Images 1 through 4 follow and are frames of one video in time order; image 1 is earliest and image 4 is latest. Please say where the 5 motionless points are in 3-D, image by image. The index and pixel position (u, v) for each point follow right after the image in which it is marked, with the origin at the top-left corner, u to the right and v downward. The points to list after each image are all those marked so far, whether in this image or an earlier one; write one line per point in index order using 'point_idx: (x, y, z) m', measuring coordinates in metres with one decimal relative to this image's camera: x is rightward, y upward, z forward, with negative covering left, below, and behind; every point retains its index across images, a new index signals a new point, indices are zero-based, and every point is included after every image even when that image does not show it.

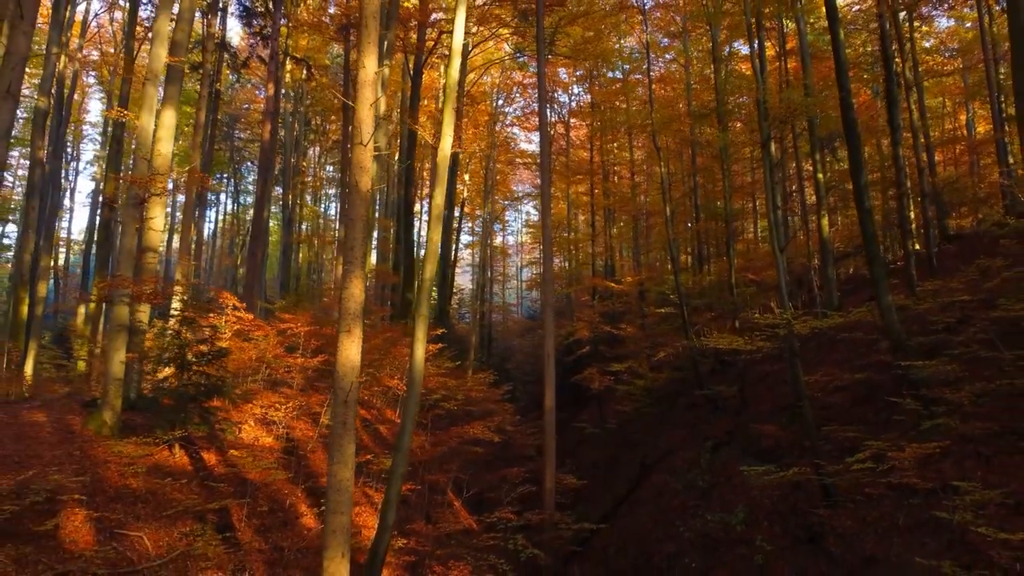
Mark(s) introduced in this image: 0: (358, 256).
0: (-1.3, +0.3, +5.2) m
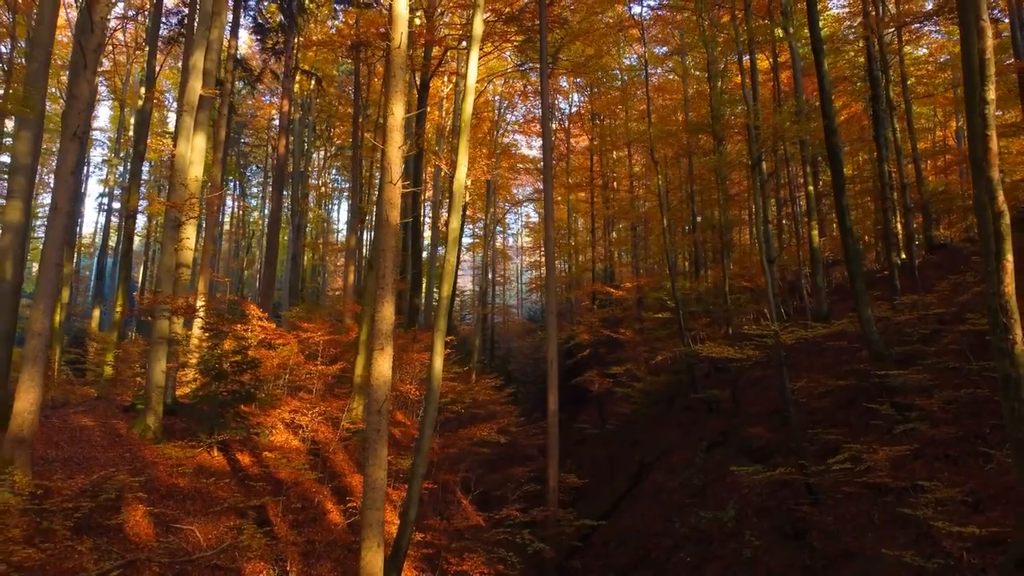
0: (-1.2, 0.0, +5.8) m
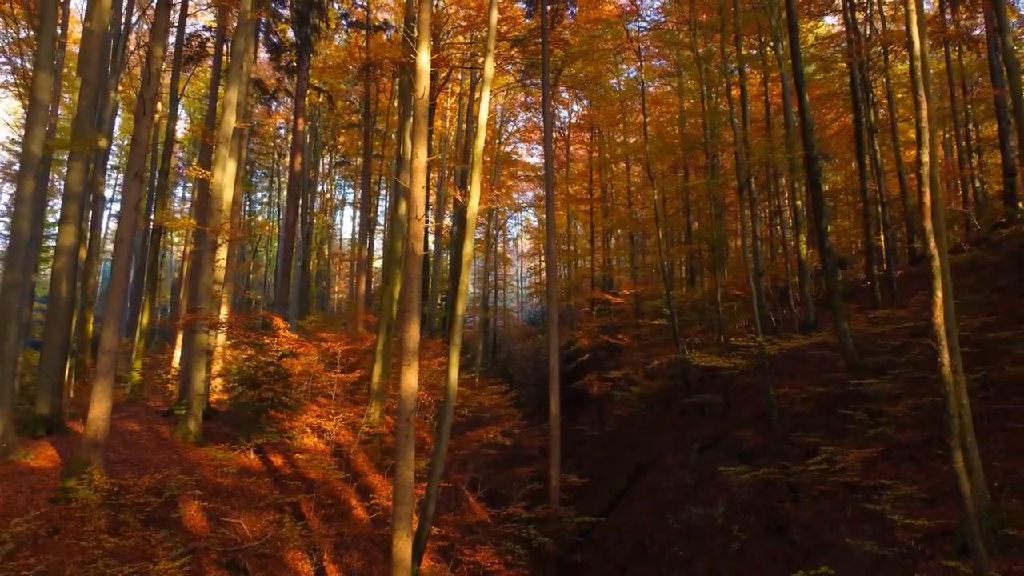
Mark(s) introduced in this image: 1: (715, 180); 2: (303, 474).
0: (-1.1, -0.2, +6.6) m
1: (+5.3, +2.8, +15.3) m
2: (-3.0, -2.7, +8.4) m
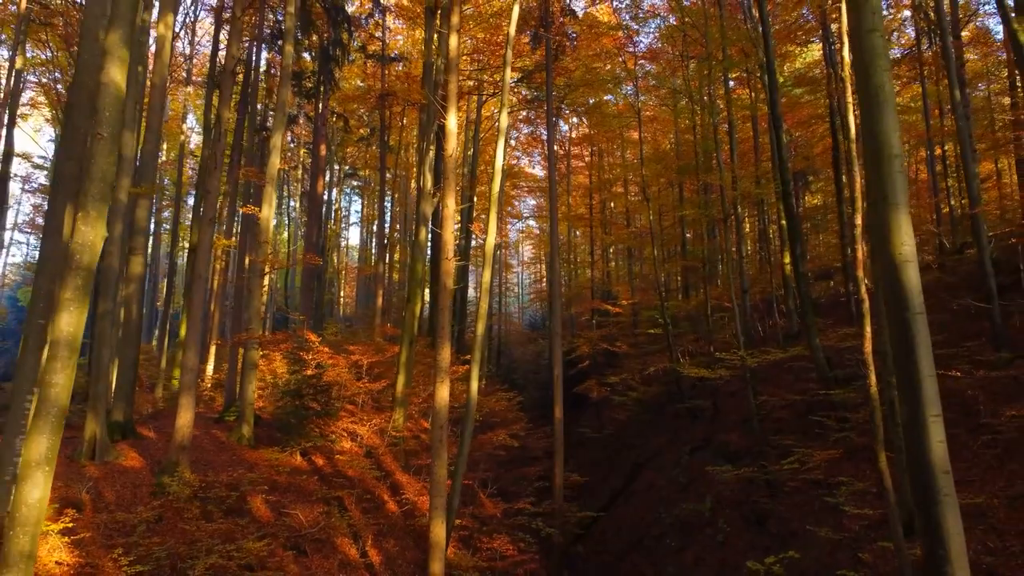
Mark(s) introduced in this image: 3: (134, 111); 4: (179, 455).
0: (-0.9, -0.6, +7.9) m
1: (+5.5, +2.4, +16.5) m
2: (-2.8, -3.1, +9.7) m
3: (-5.8, +2.7, +8.9) m
4: (-4.3, -2.1, +7.5) m
